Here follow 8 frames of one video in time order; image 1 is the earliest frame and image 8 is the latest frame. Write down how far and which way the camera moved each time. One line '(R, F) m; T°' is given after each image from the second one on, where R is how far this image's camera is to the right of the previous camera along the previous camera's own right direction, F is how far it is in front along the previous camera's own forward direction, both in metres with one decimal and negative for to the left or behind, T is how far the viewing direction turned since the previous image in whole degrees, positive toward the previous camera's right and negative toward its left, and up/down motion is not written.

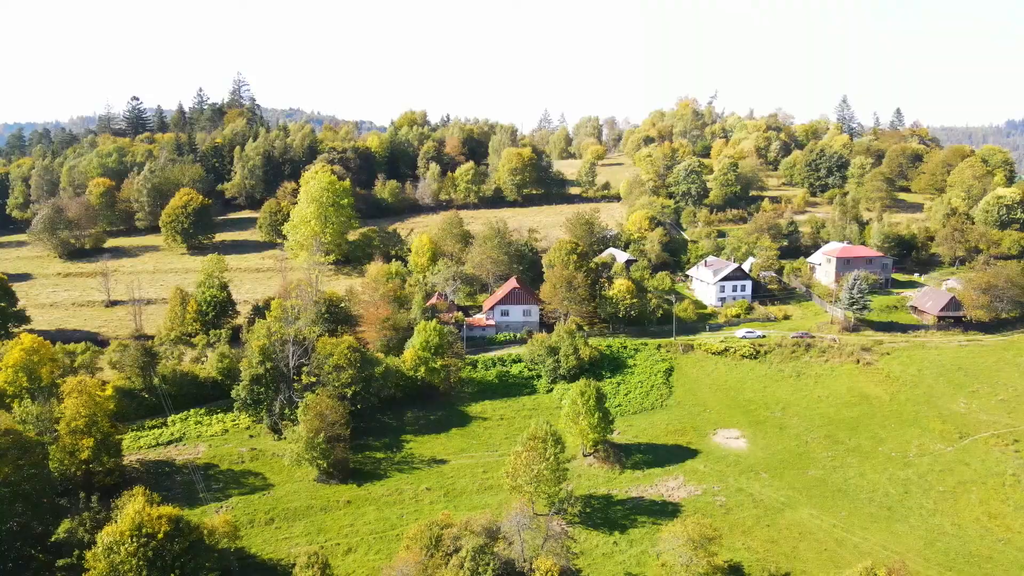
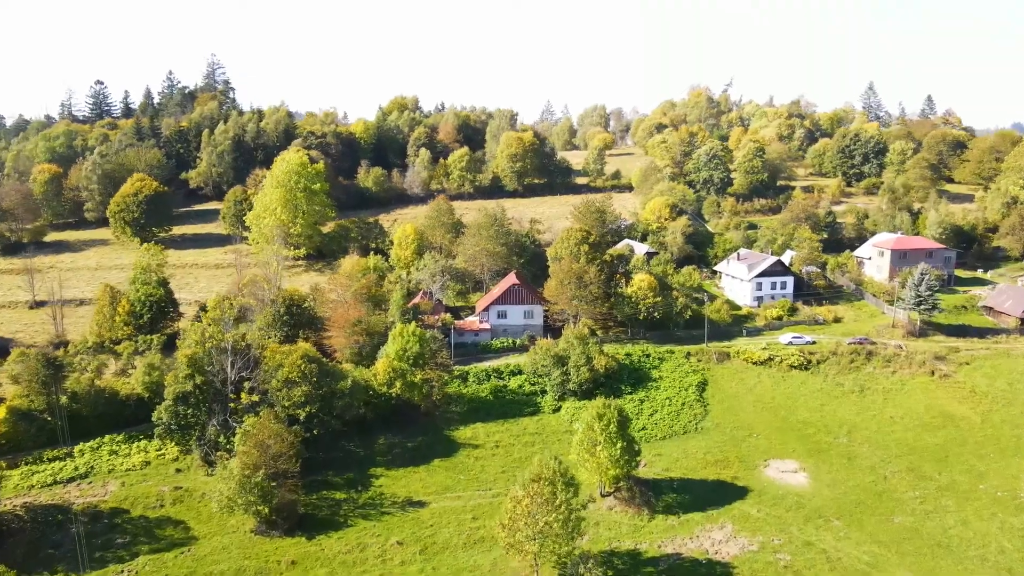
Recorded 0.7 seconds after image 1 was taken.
(+0.2, +11.1) m; 0°
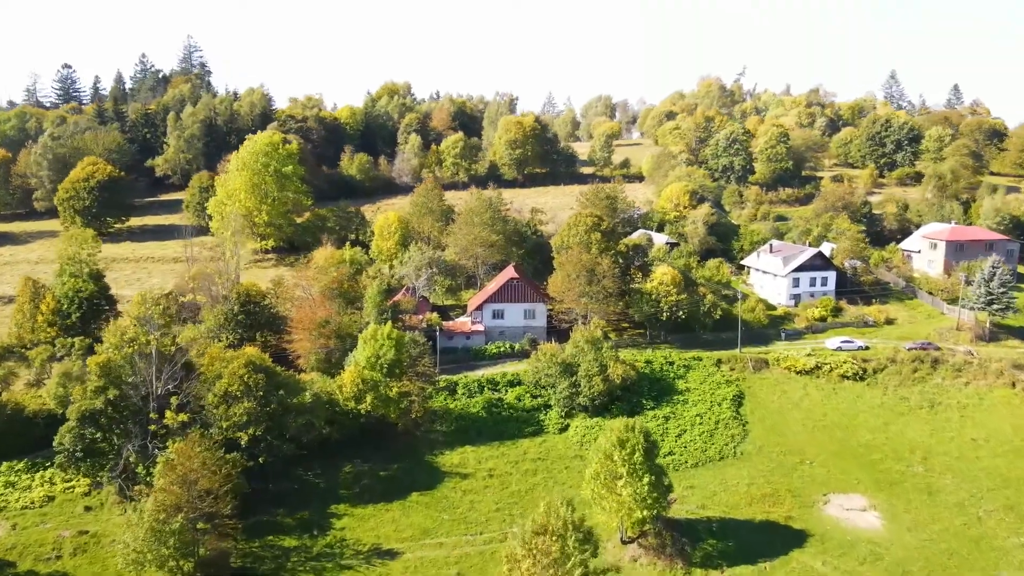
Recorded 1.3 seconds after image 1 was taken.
(+0.1, +8.4) m; 0°
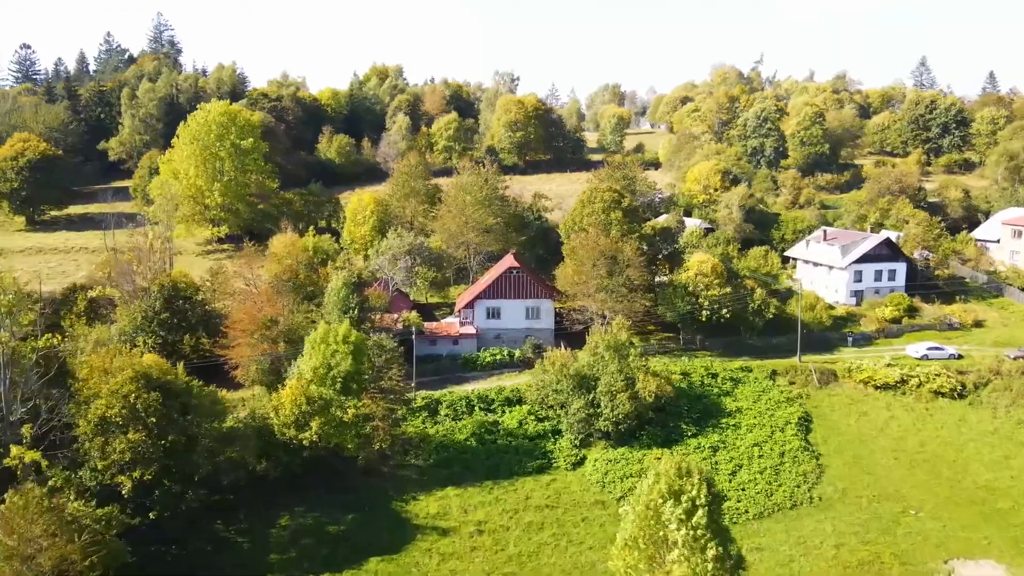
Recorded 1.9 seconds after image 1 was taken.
(+0.1, +9.6) m; 0°
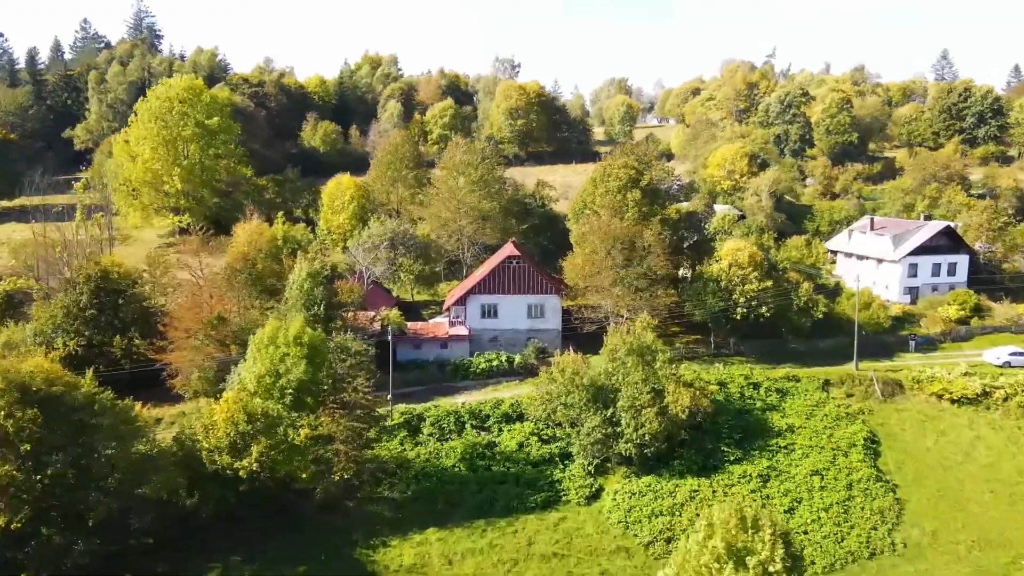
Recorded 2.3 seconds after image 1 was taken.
(+0.1, +6.0) m; 0°
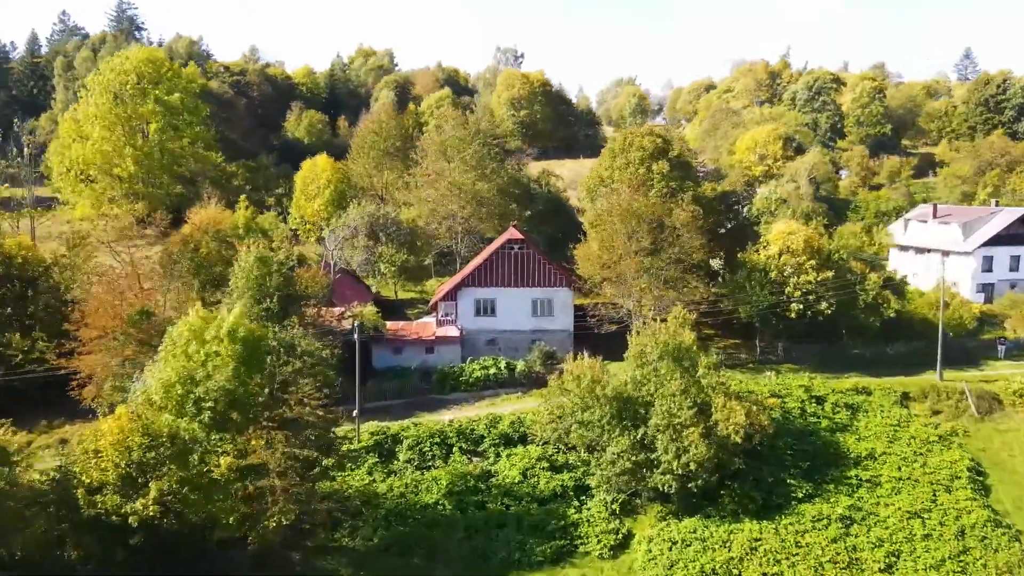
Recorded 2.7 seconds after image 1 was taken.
(0.0, +5.7) m; 0°
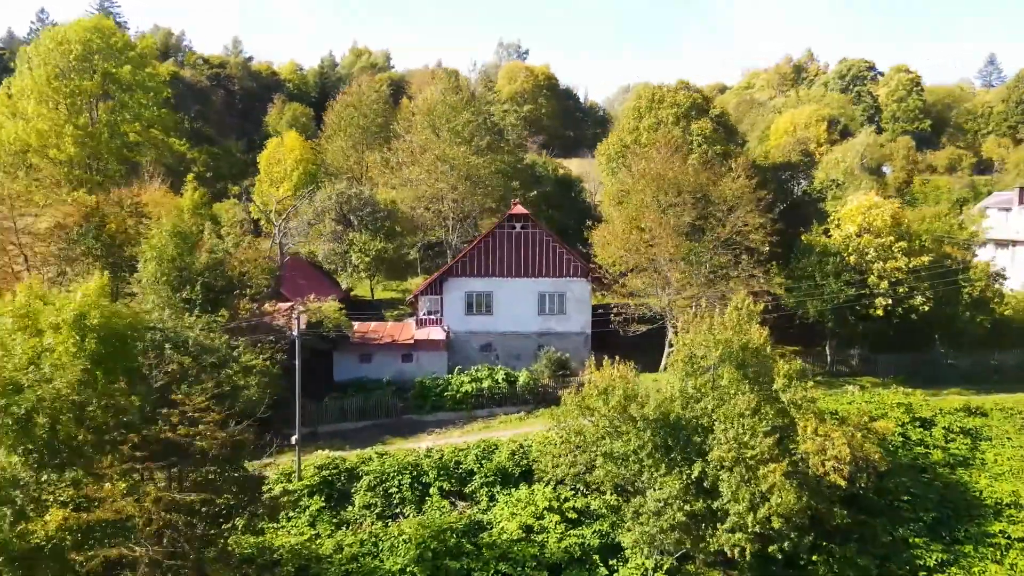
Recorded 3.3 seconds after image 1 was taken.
(+0.1, +5.7) m; 0°
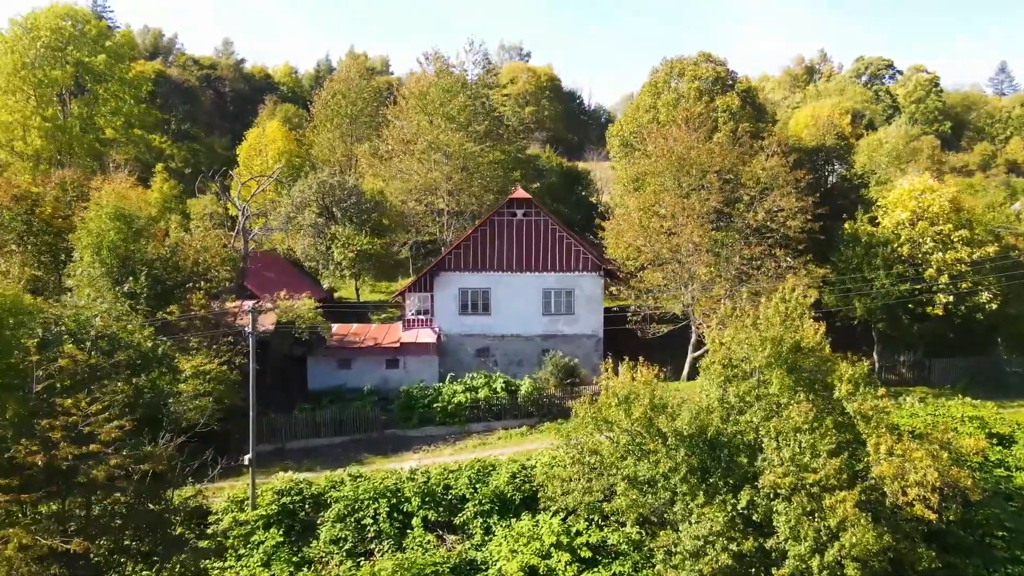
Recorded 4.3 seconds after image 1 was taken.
(0.0, +2.6) m; 0°
